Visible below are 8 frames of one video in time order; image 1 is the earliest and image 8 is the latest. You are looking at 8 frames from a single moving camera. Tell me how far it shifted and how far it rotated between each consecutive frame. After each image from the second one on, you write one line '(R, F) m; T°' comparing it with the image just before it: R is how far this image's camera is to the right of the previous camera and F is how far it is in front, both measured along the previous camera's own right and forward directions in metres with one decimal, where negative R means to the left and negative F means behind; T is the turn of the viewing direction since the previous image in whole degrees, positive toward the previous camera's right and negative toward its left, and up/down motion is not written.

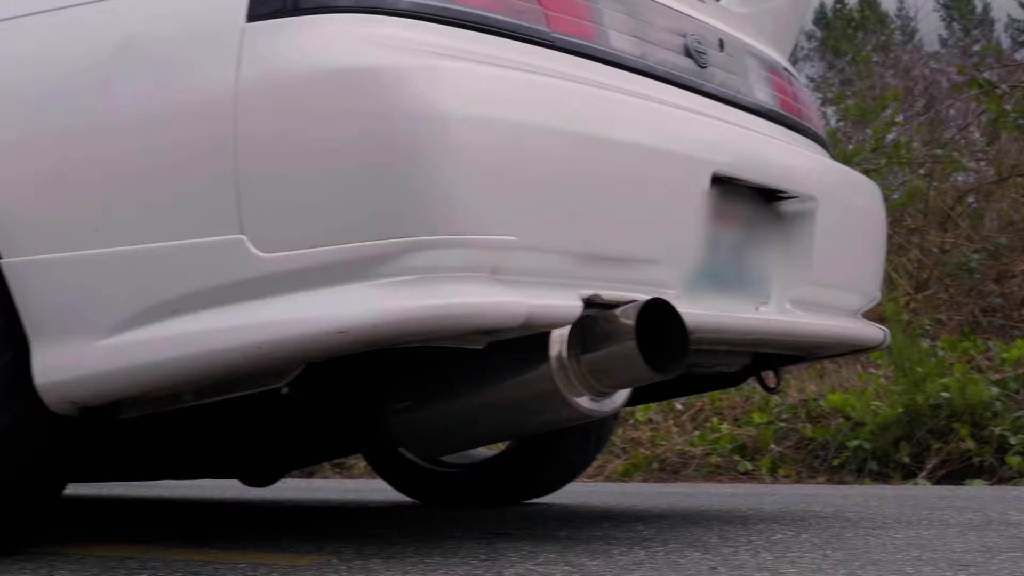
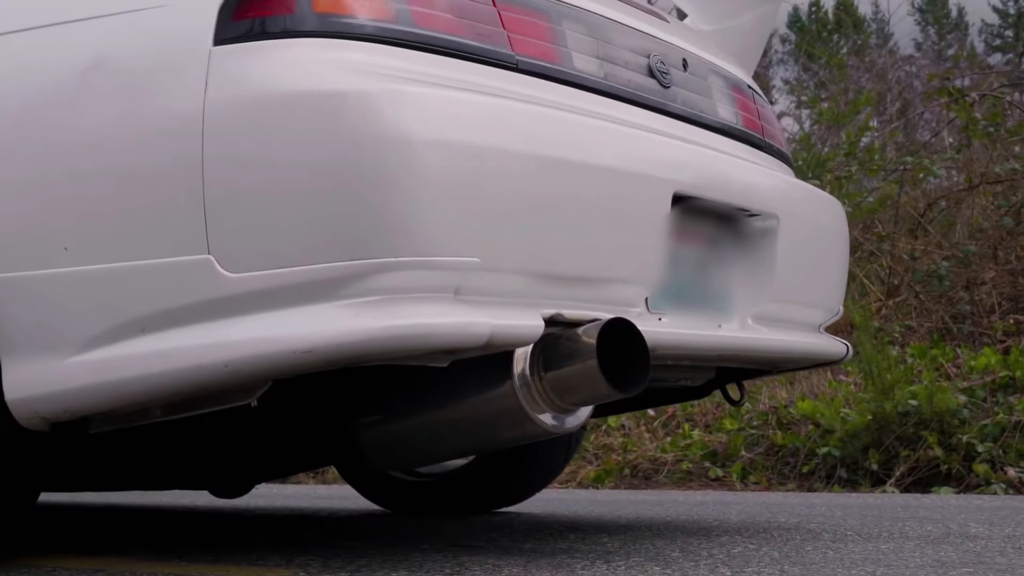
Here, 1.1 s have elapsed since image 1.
(0.0, 0.0) m; +1°
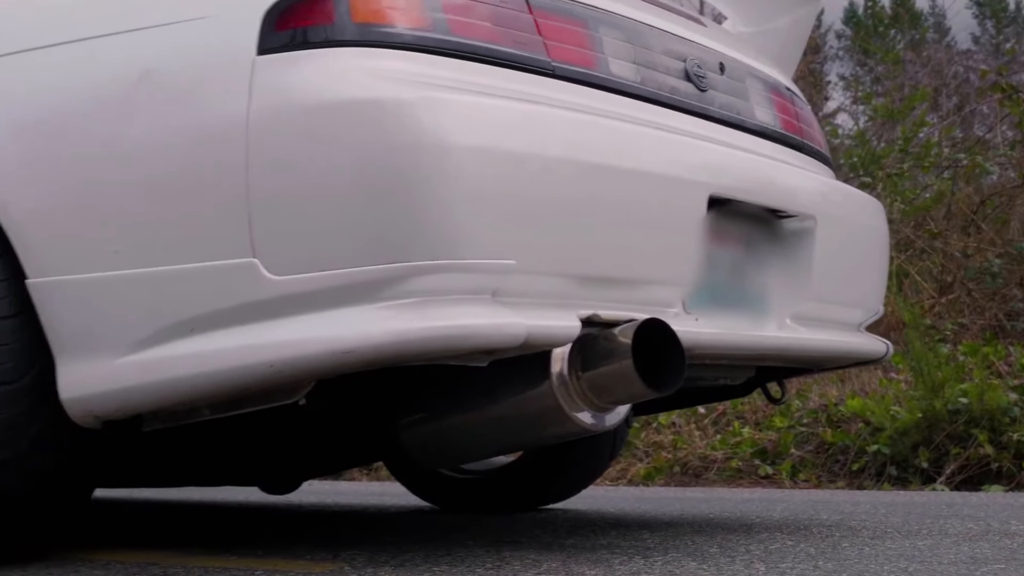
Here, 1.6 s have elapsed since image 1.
(0.0, -0.1) m; -2°
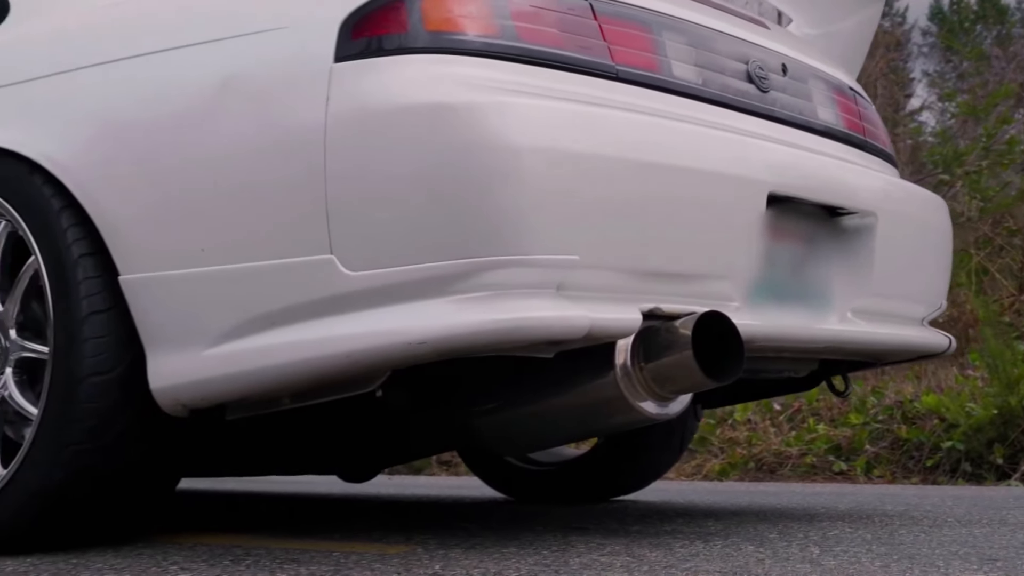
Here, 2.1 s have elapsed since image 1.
(0.0, -0.1) m; -3°
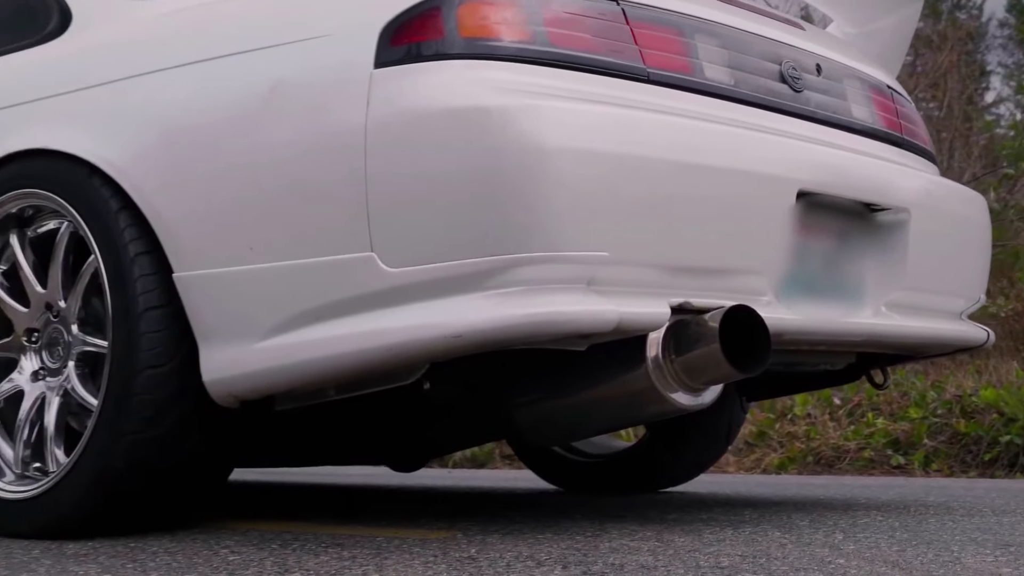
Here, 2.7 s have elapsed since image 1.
(+0.1, -0.1) m; -3°
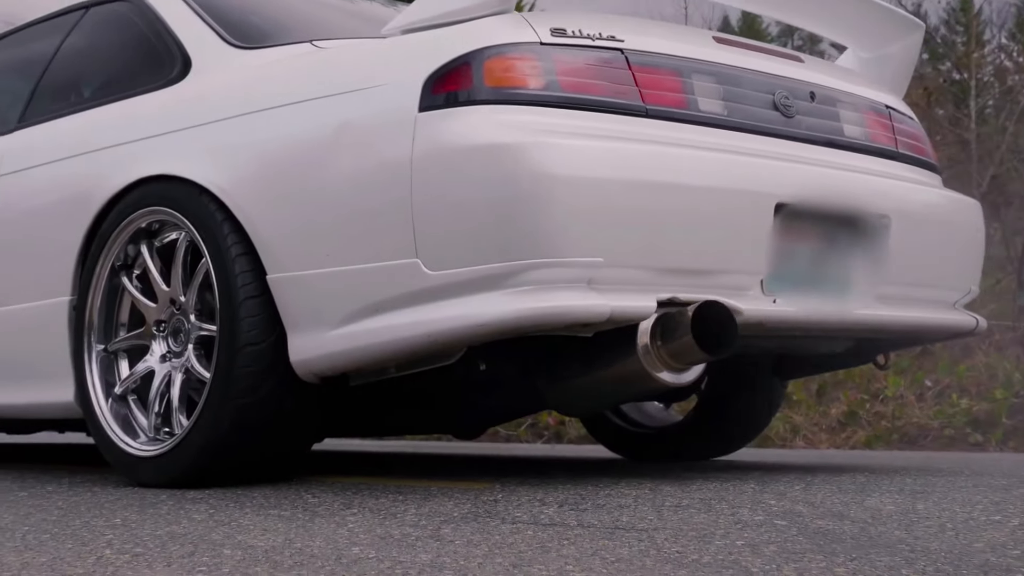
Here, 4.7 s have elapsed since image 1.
(+0.3, -0.6) m; -6°
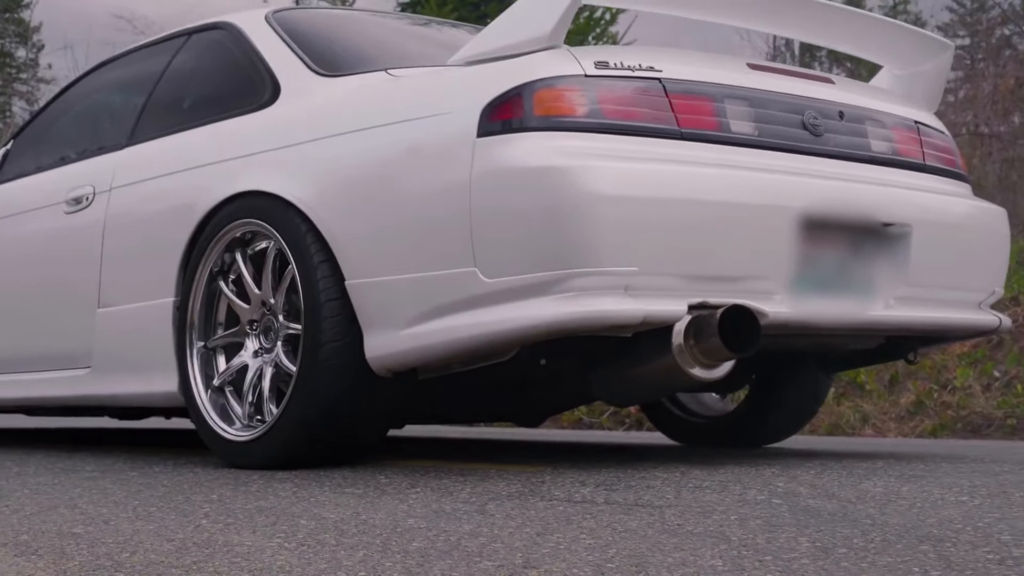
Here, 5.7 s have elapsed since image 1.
(+0.1, -0.4) m; -4°
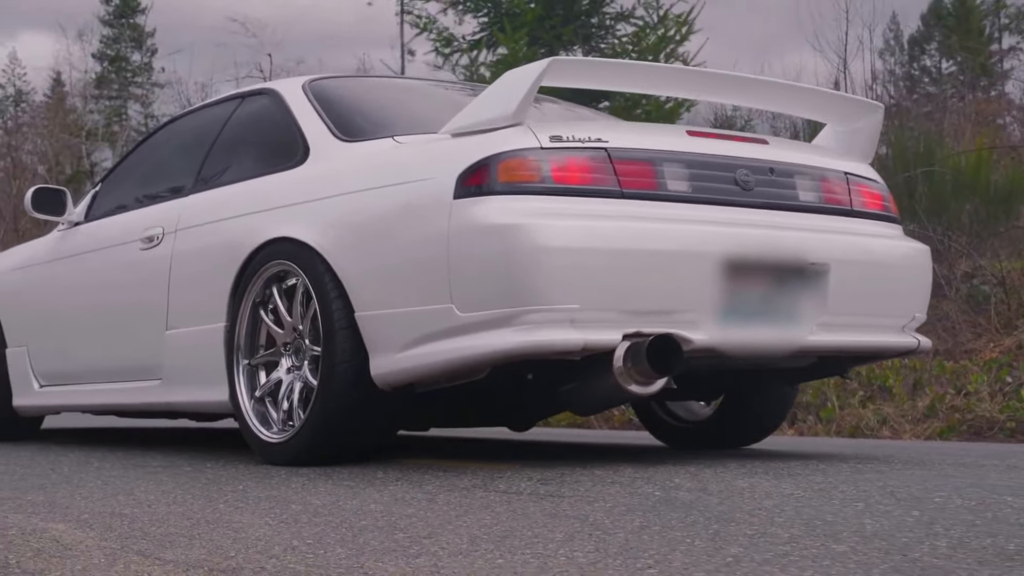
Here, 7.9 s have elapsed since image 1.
(+0.4, -0.8) m; -4°
